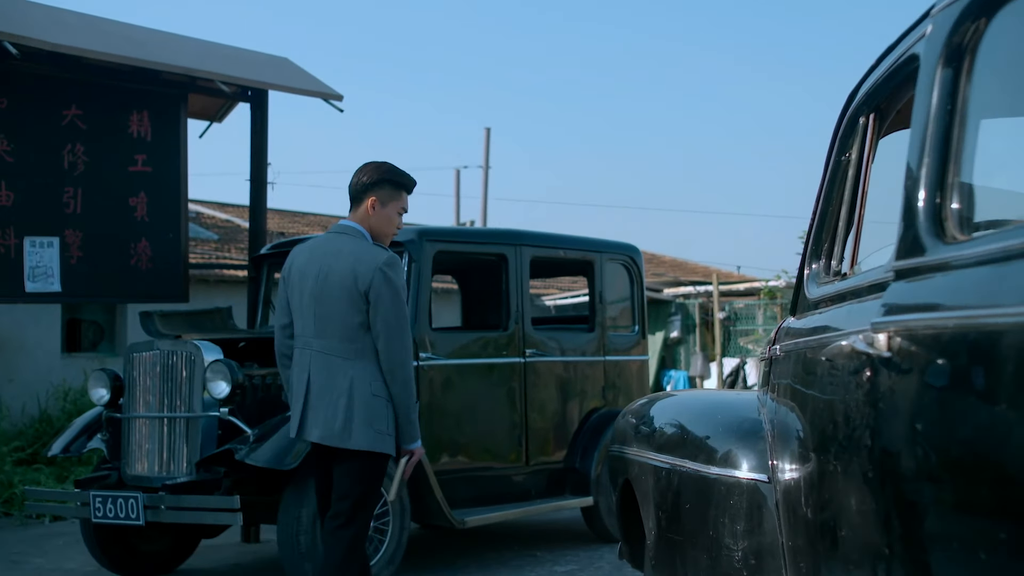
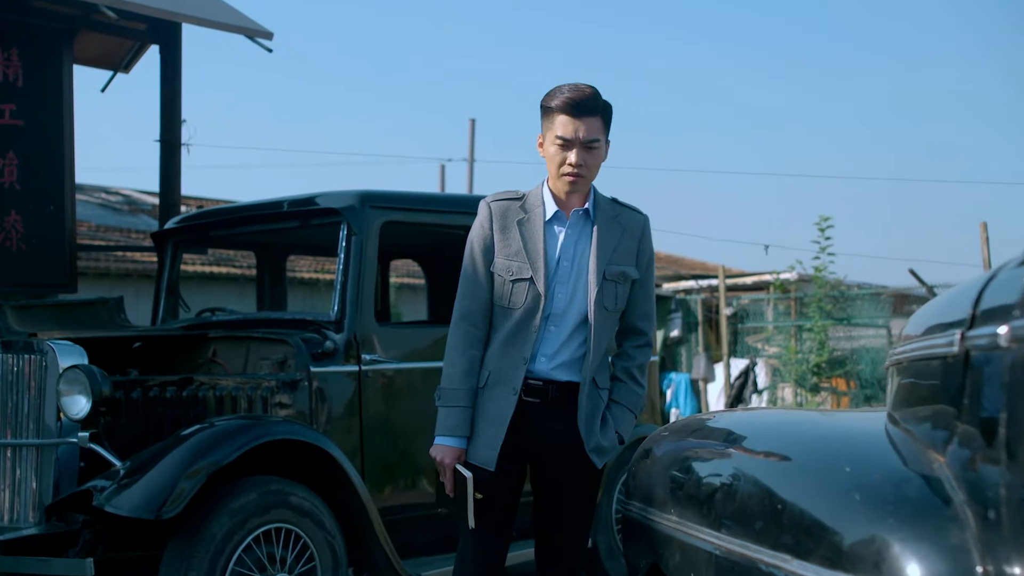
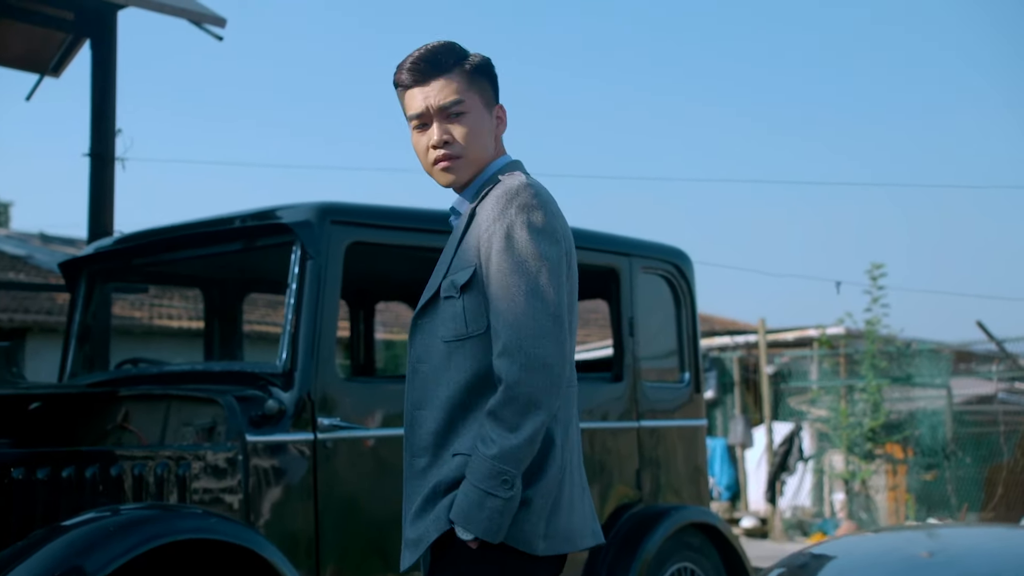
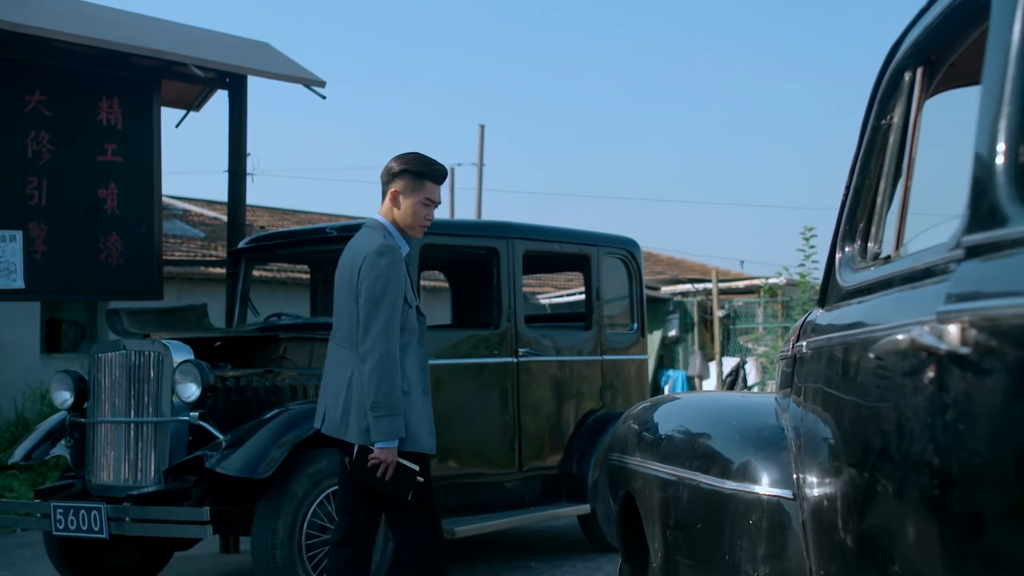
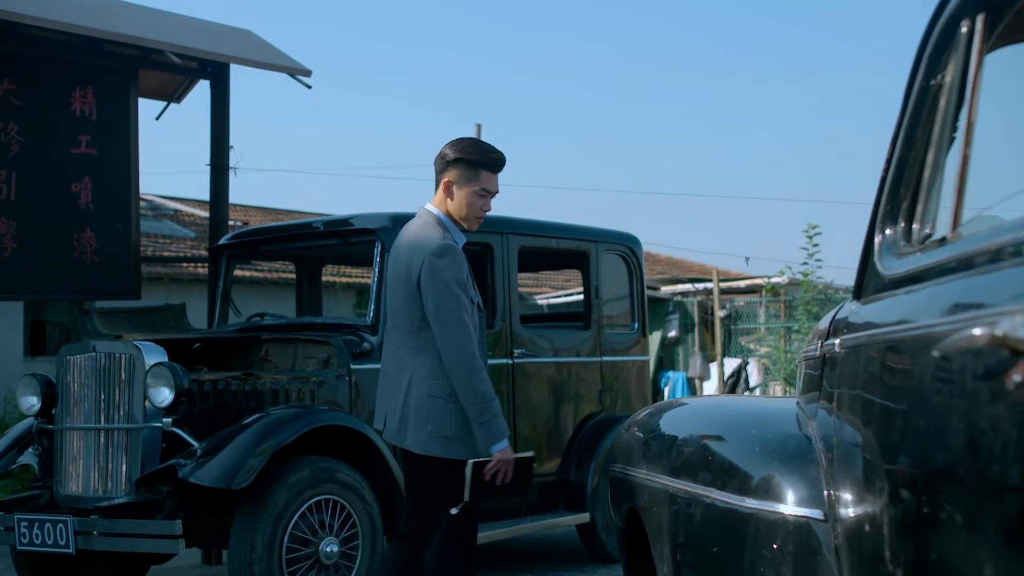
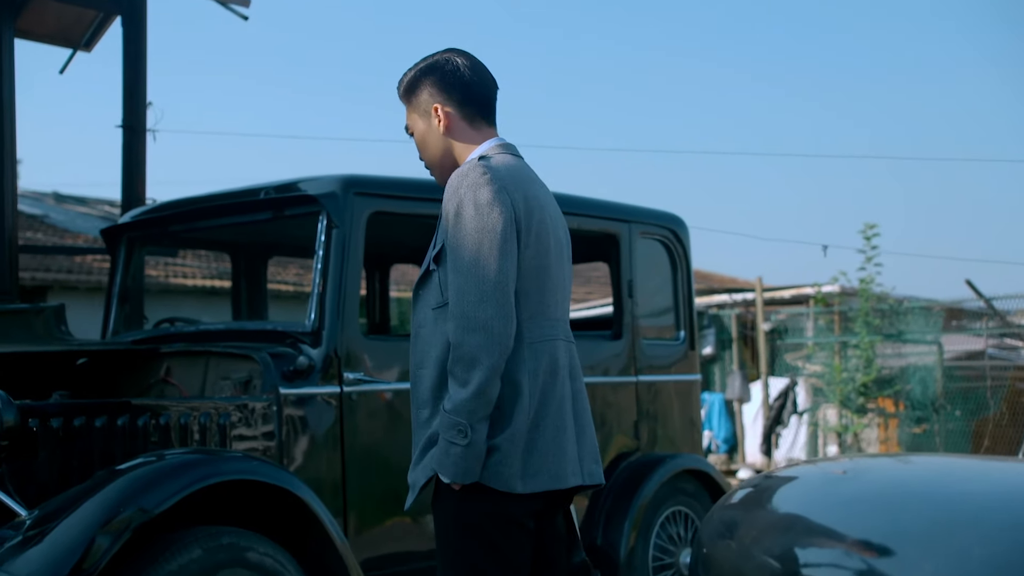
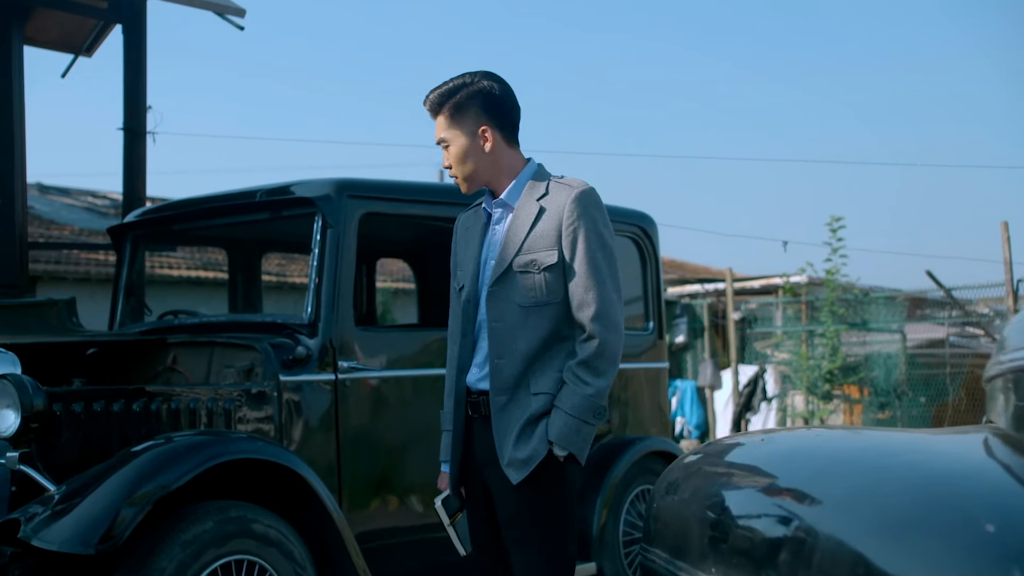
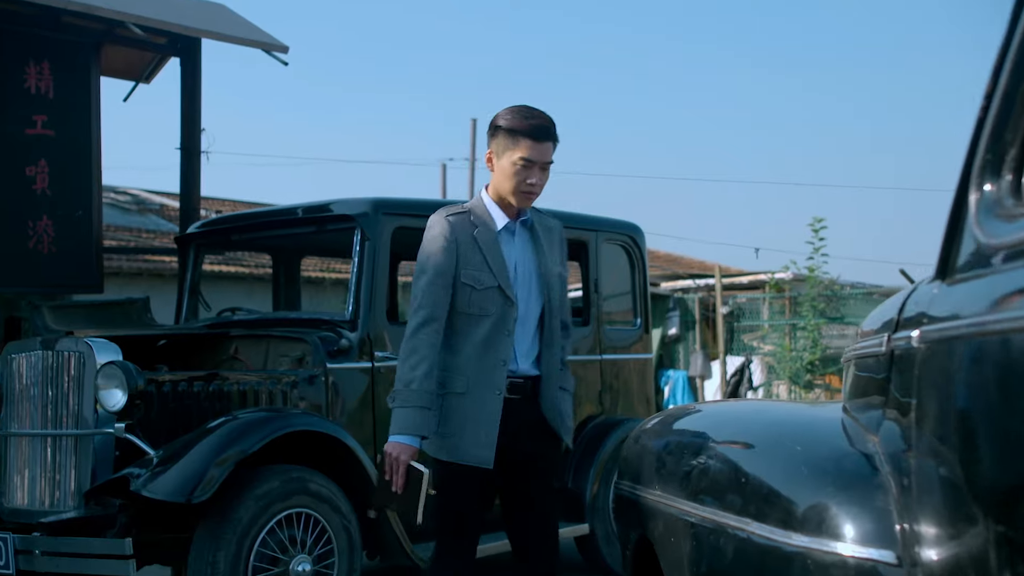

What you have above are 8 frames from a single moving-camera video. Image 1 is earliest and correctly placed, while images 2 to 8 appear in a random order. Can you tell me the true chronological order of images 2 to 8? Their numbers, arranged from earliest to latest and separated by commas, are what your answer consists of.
4, 5, 8, 2, 7, 6, 3
